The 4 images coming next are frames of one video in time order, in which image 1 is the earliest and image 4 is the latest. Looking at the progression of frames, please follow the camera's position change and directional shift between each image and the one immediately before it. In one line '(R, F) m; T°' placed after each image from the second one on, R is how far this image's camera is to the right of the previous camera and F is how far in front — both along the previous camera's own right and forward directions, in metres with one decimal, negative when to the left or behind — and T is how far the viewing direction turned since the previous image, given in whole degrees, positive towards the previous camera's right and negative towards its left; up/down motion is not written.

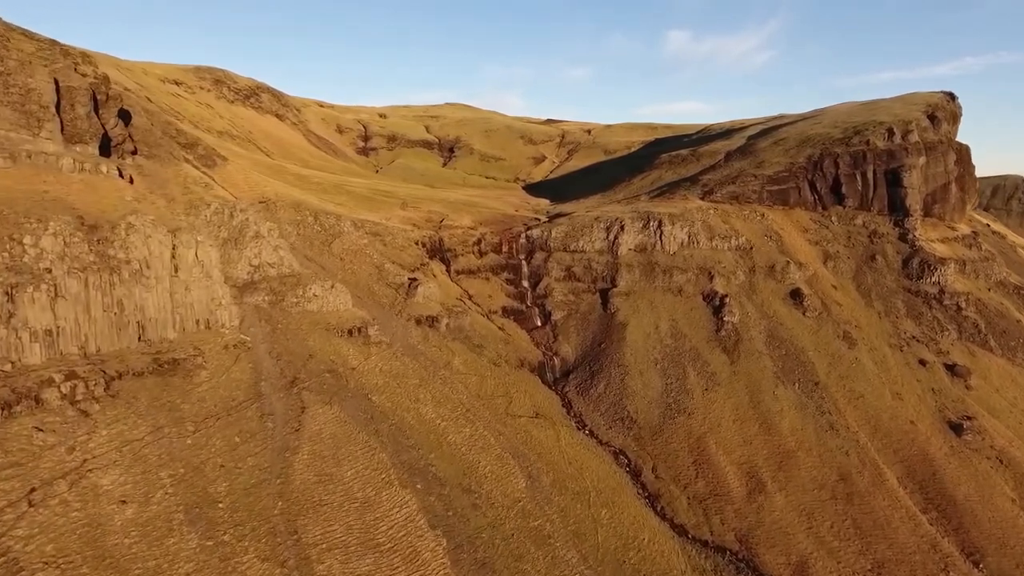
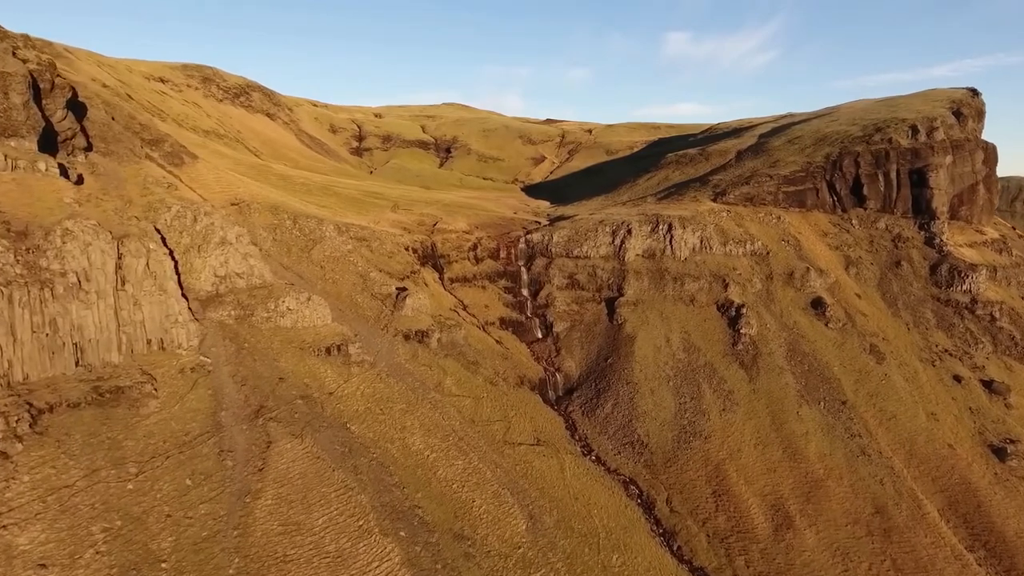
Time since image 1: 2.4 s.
(0.0, +4.2) m; 0°
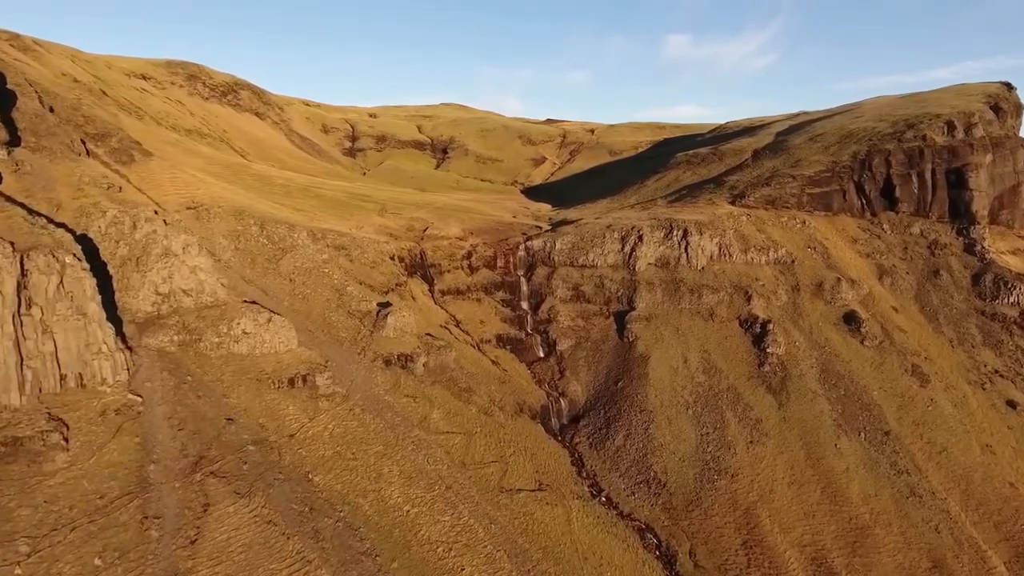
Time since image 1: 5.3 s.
(+0.1, +5.3) m; 0°
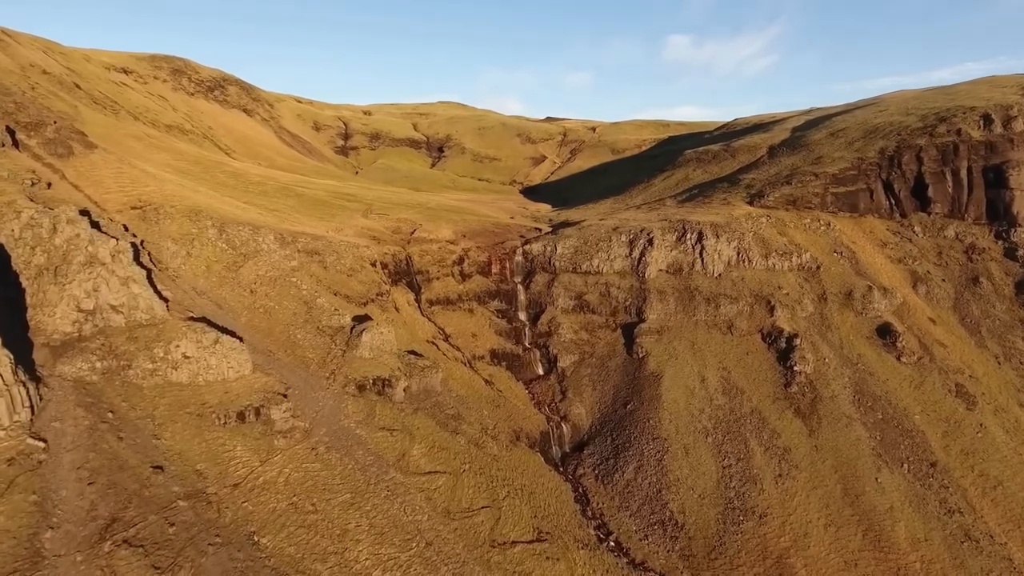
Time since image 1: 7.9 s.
(+0.2, +4.7) m; 0°
